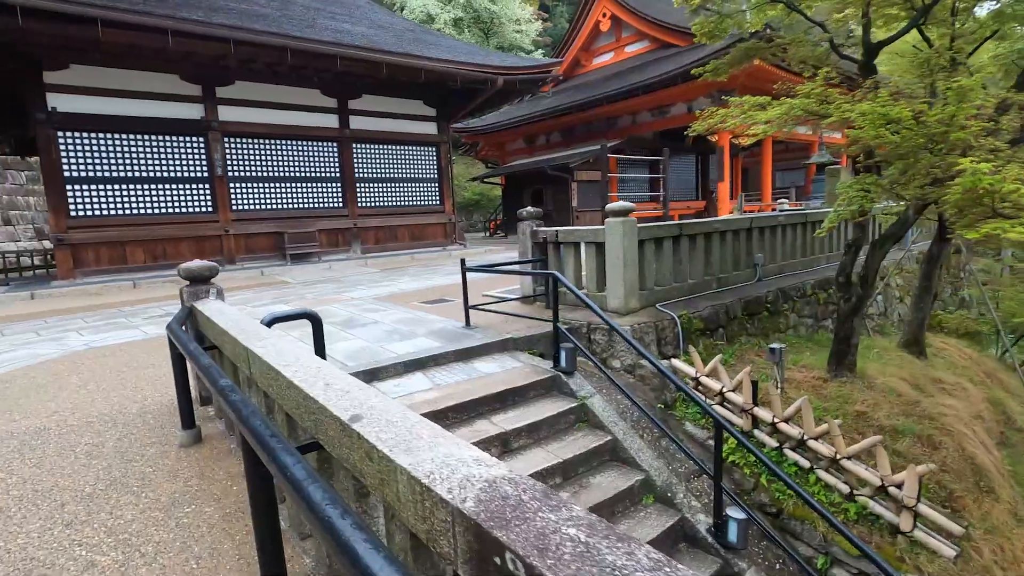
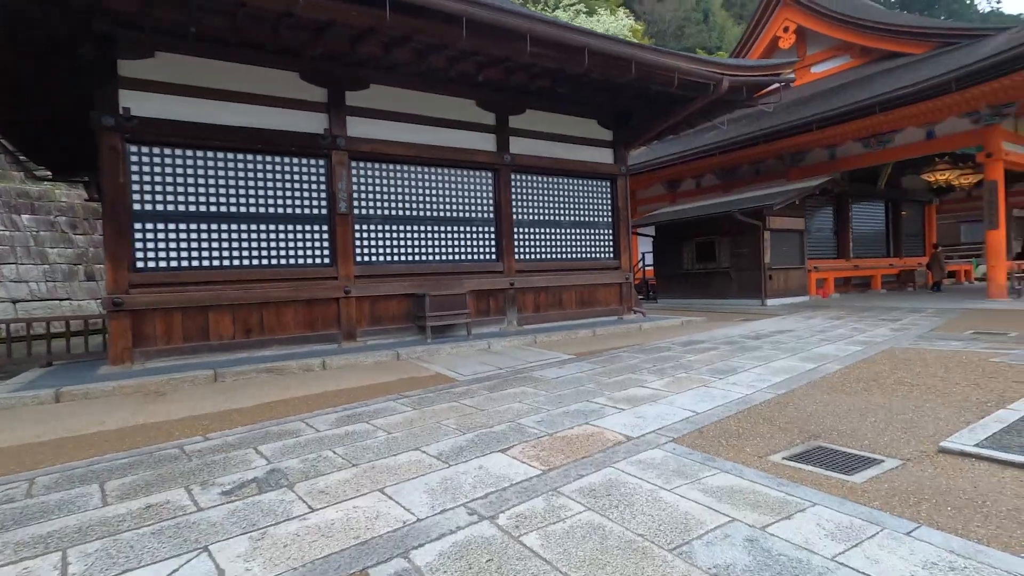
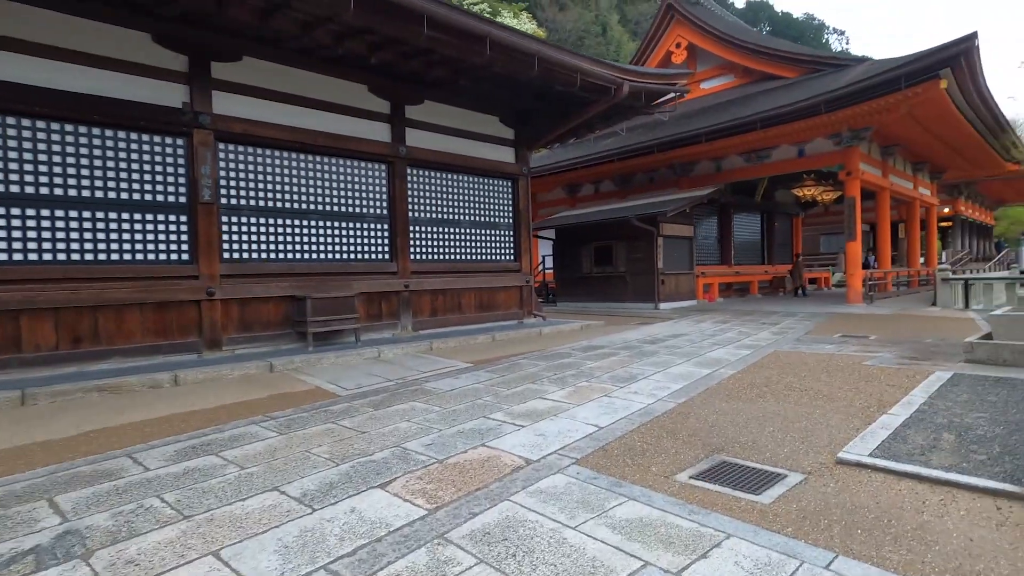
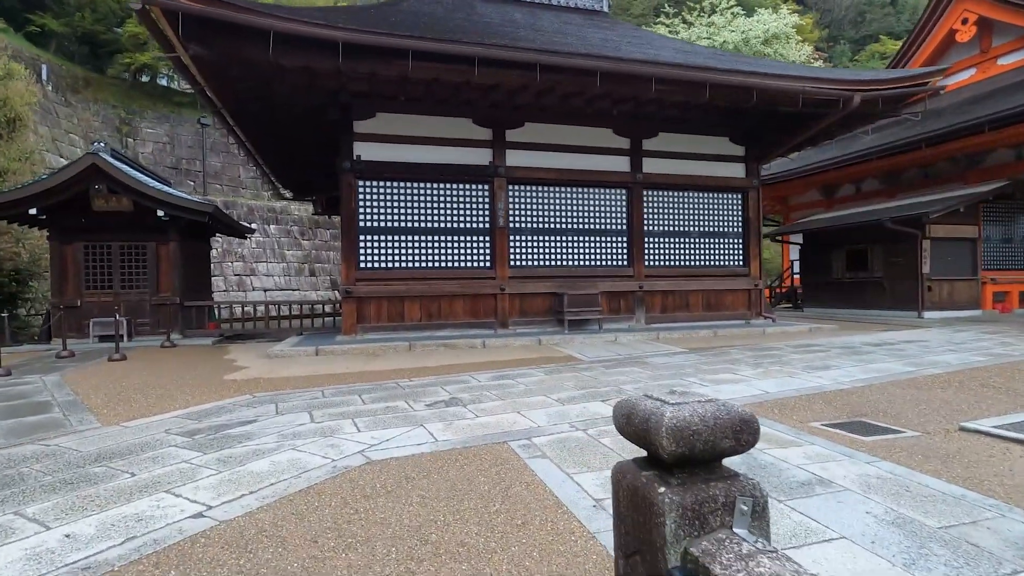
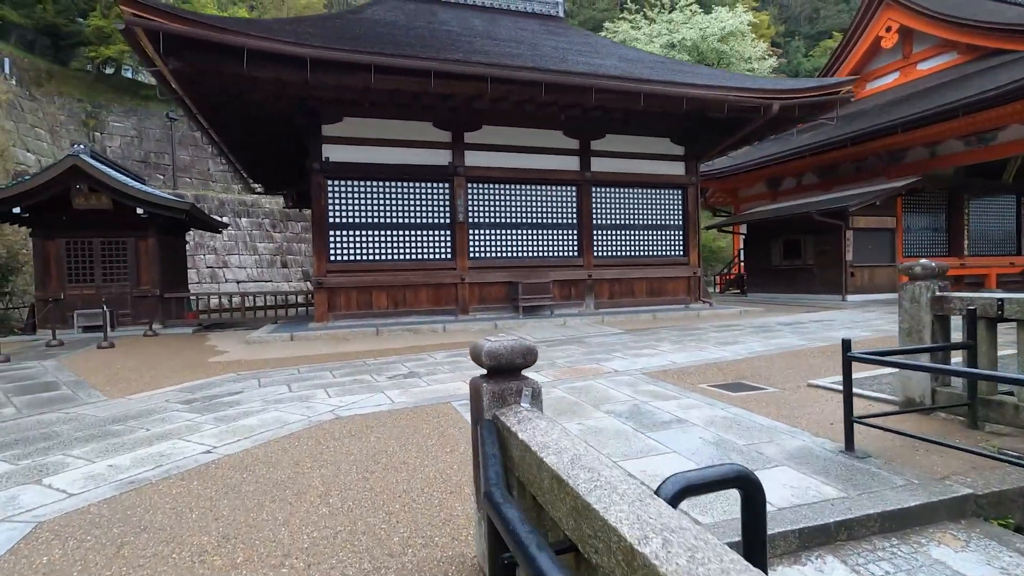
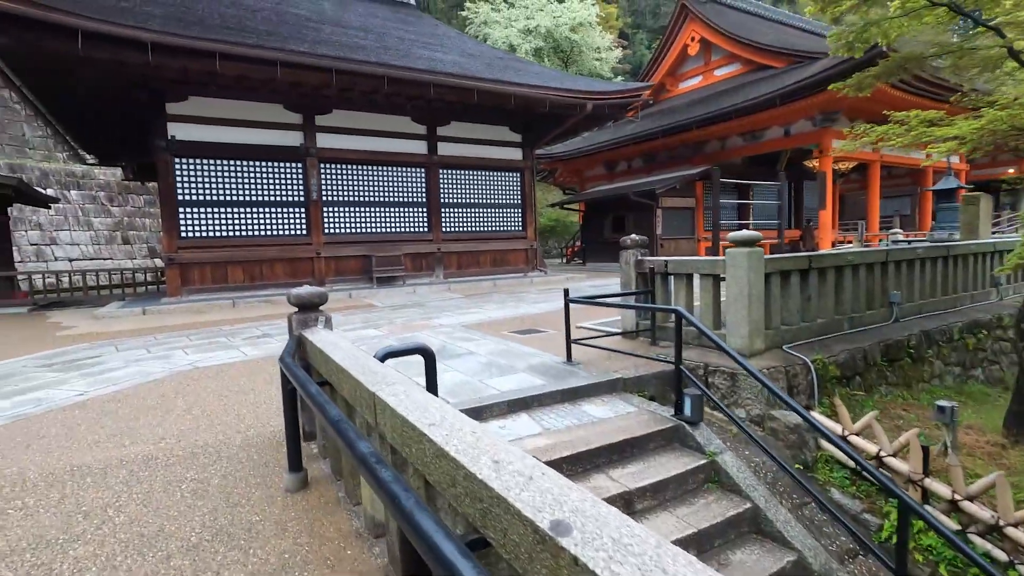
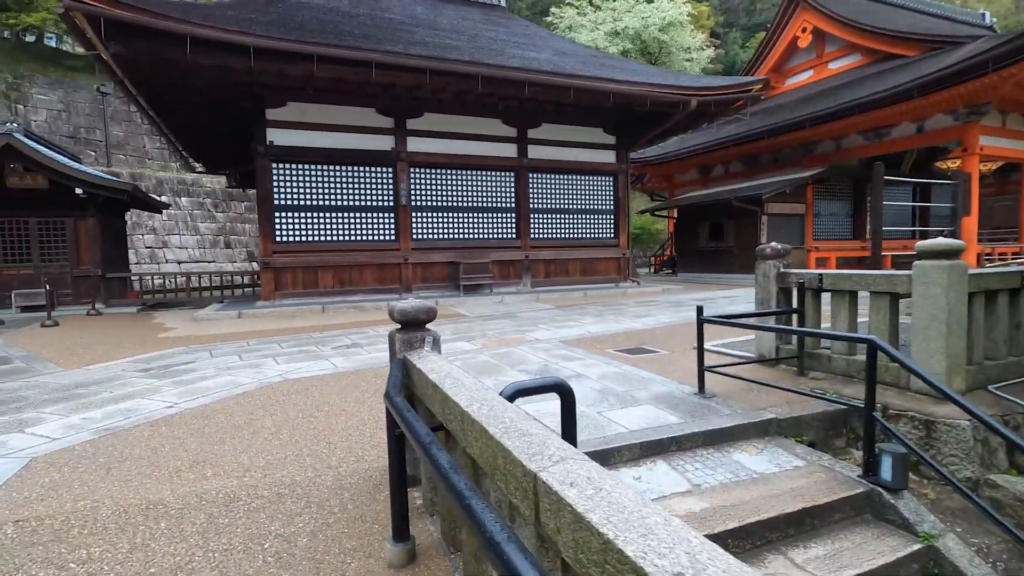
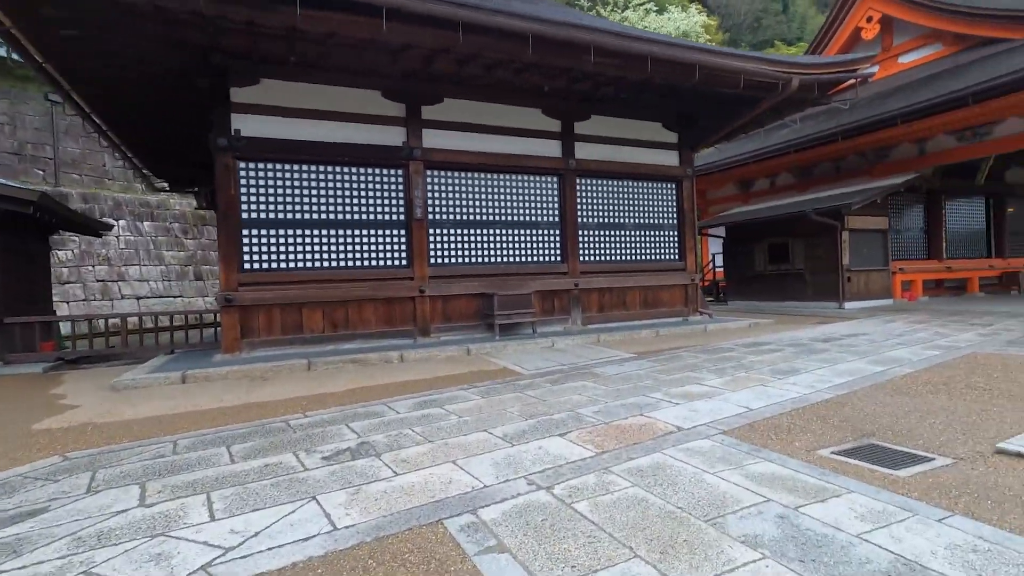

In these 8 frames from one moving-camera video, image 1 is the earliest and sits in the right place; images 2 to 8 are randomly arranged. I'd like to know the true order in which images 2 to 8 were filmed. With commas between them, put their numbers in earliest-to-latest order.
6, 7, 5, 4, 8, 2, 3
